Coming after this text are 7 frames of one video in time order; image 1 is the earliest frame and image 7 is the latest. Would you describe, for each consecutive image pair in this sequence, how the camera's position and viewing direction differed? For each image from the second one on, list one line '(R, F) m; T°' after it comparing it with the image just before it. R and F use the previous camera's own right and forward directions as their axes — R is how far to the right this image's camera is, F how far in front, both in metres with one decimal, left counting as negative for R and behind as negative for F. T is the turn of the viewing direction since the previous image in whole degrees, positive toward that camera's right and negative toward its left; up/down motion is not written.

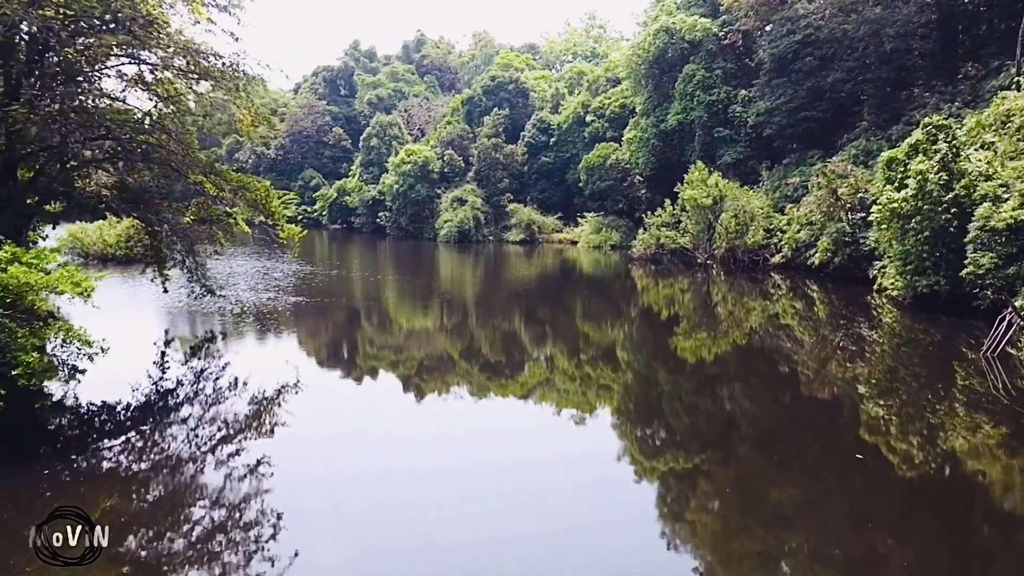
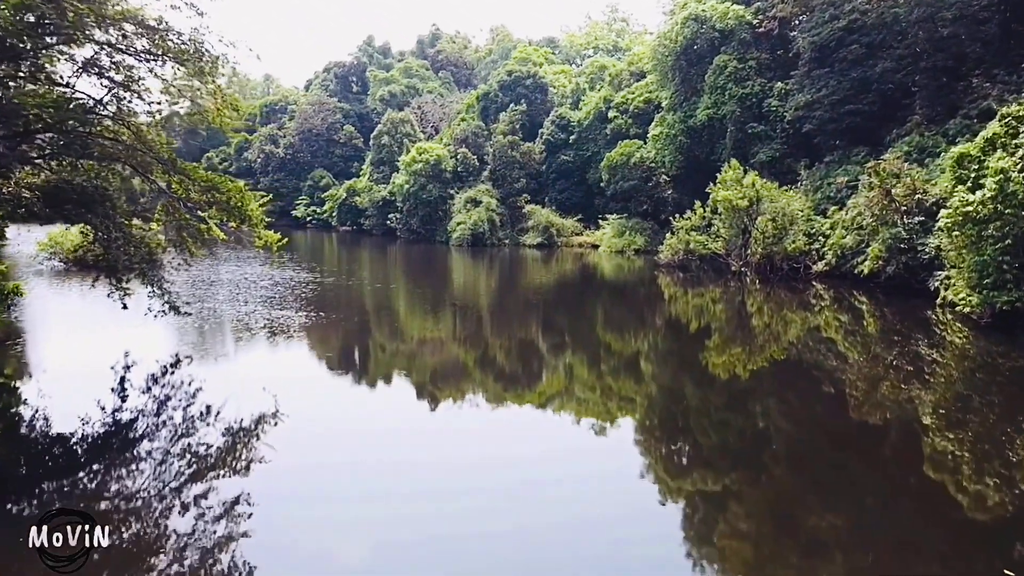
(0.0, +0.7) m; -1°
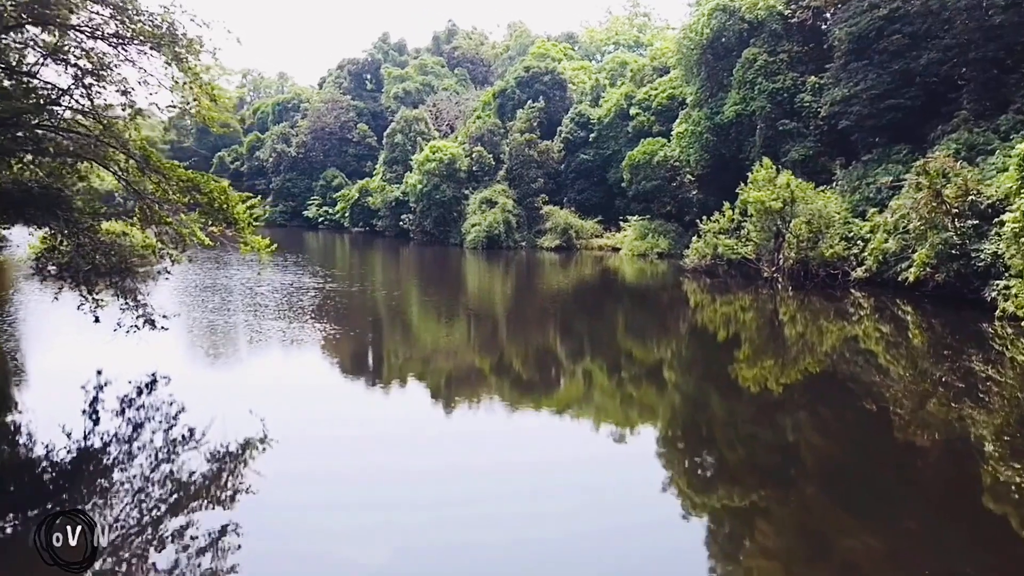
(0.0, +0.4) m; -1°
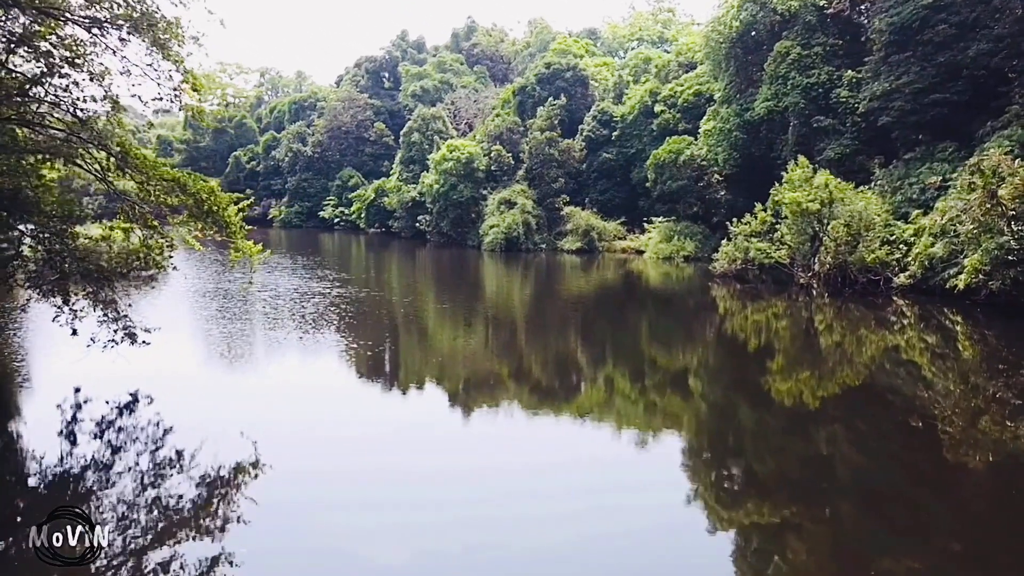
(0.0, +0.4) m; -1°
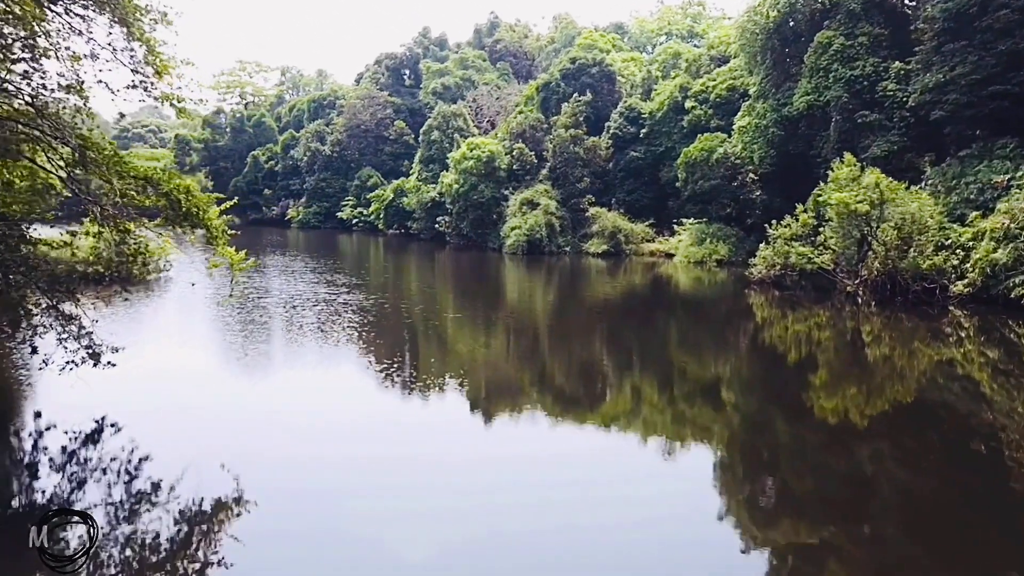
(0.0, +0.4) m; -2°
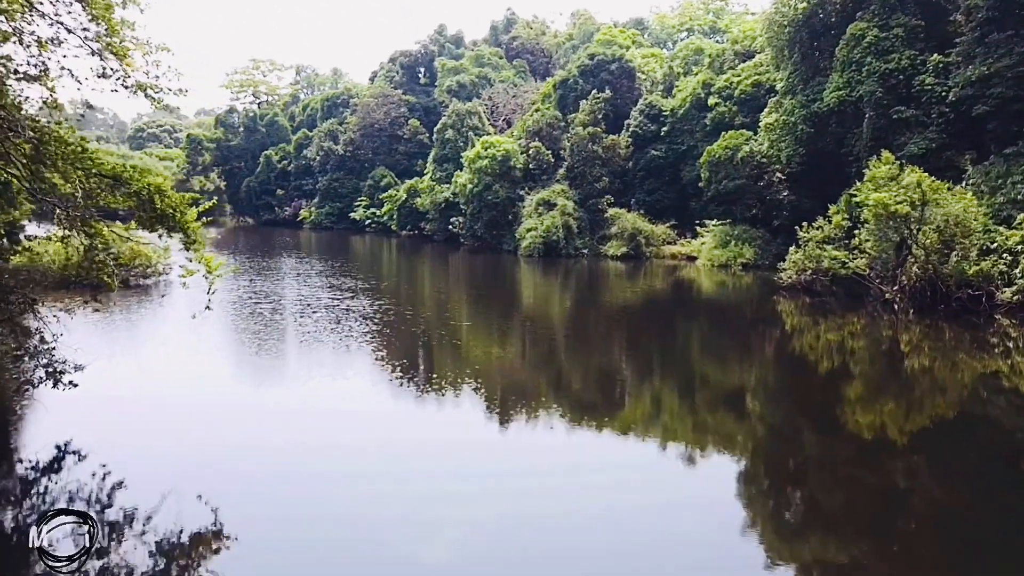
(0.0, +0.3) m; -1°
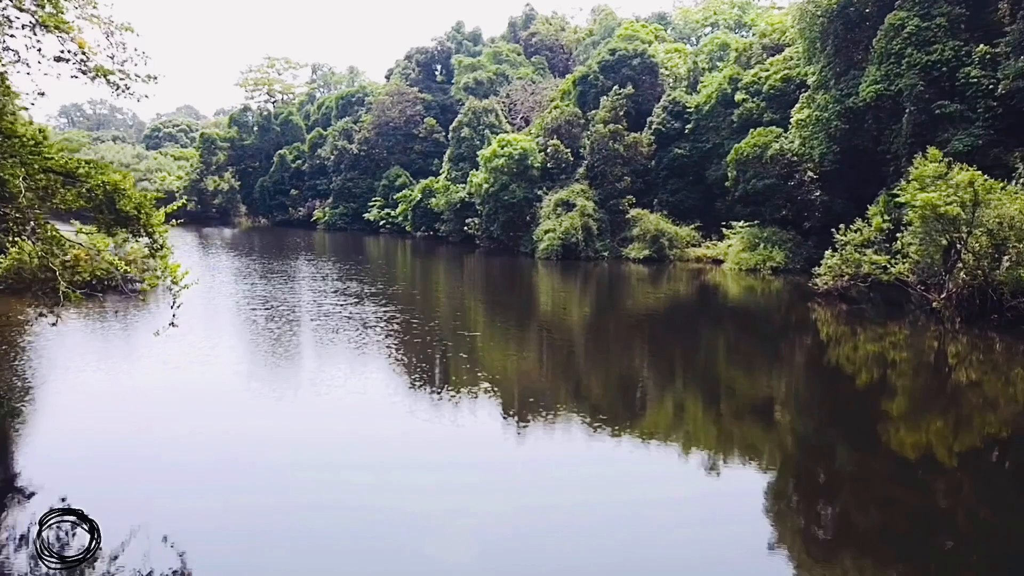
(0.0, +0.4) m; -1°
